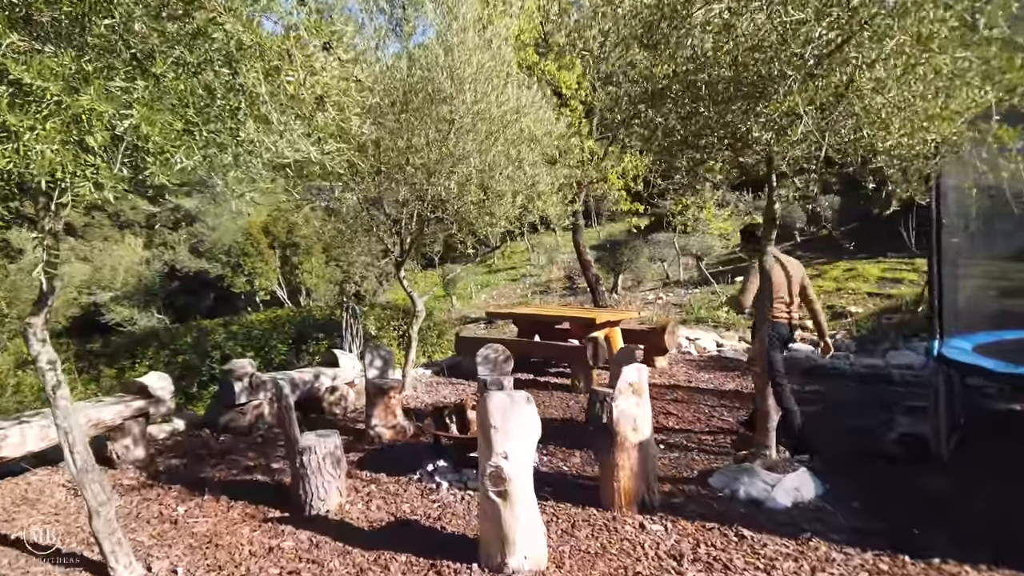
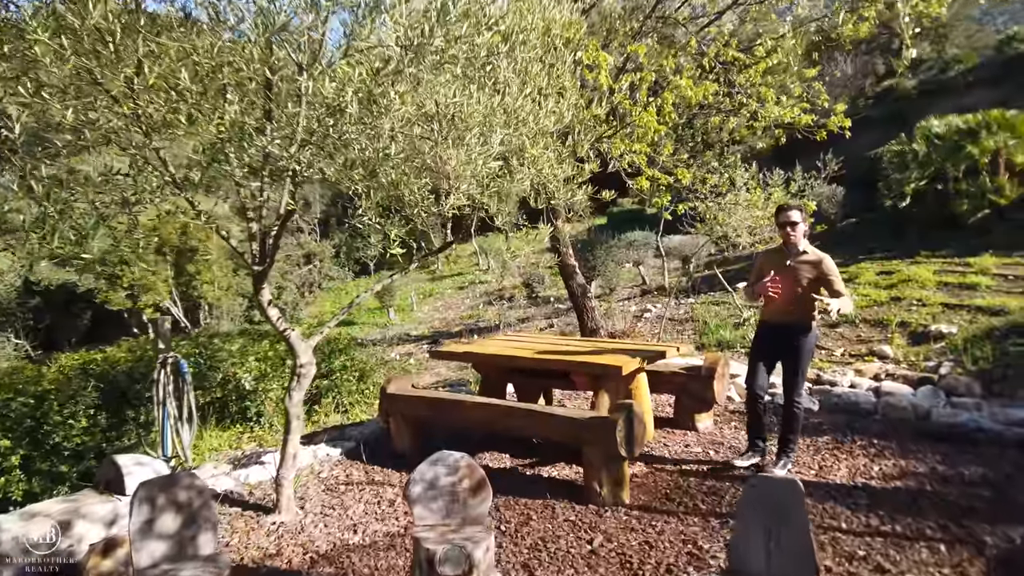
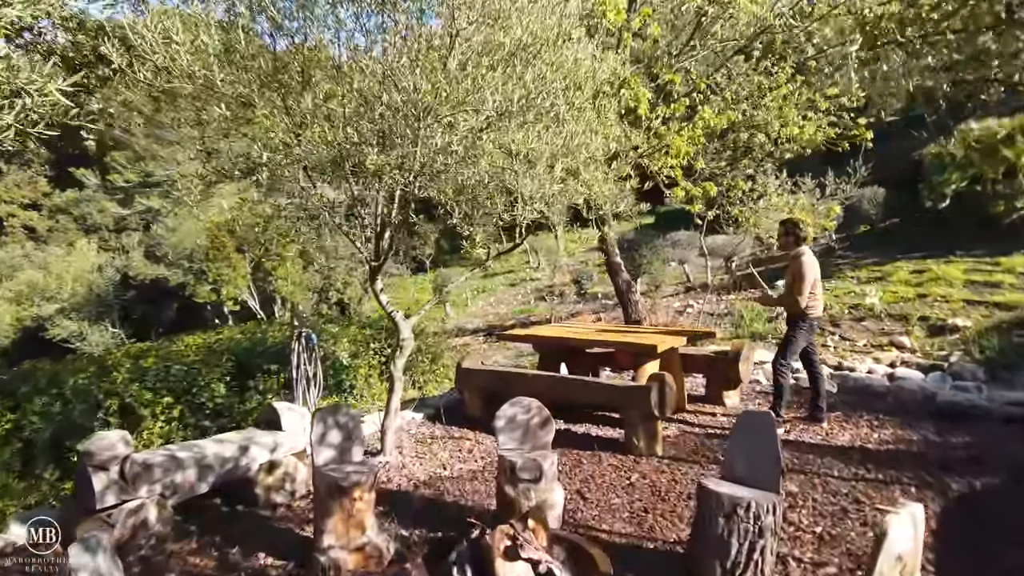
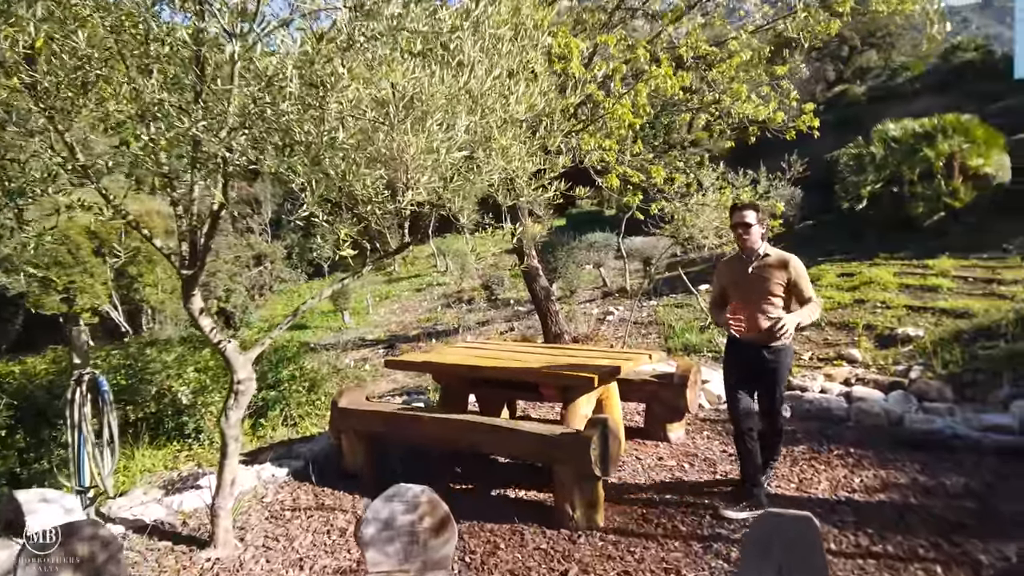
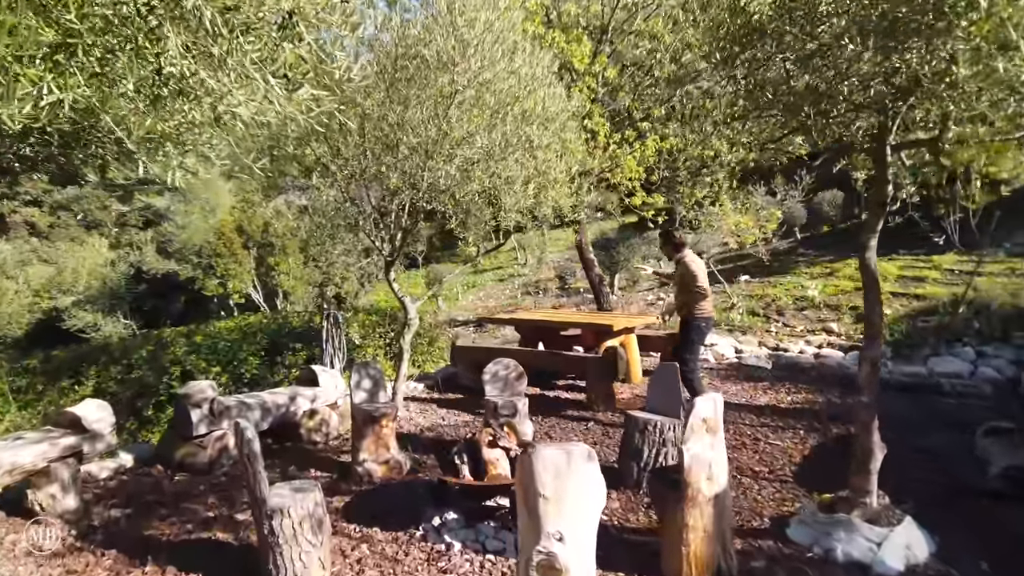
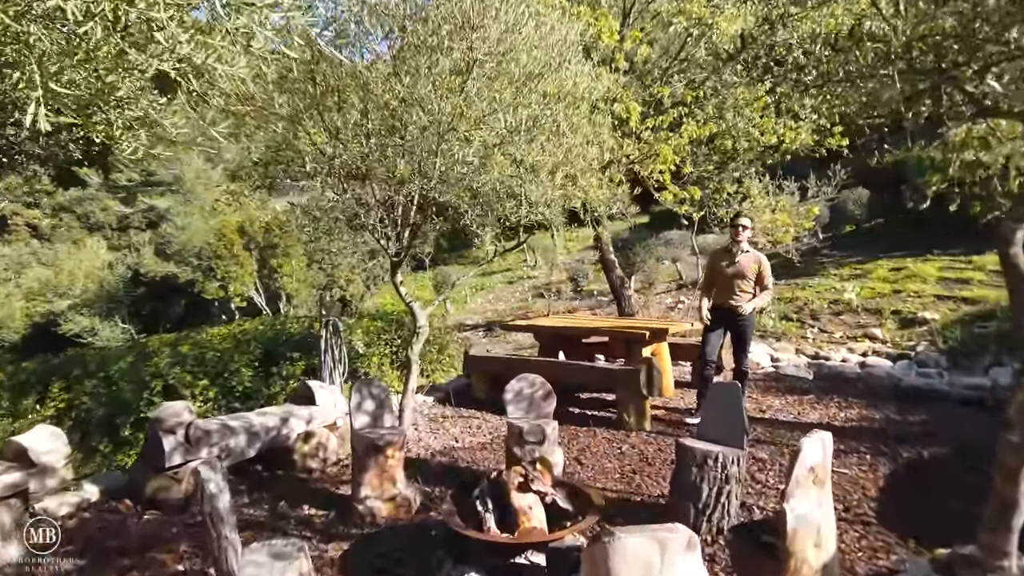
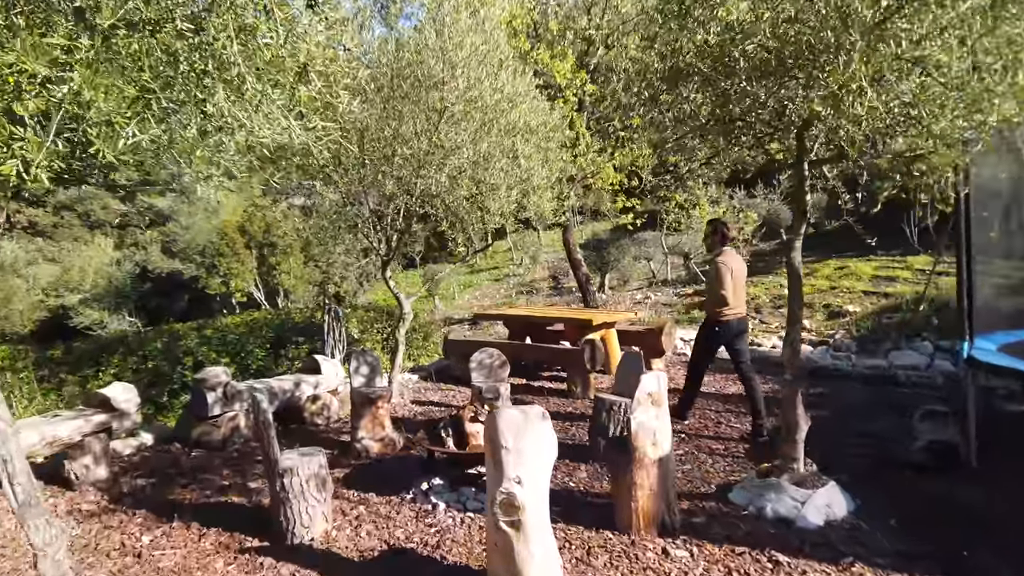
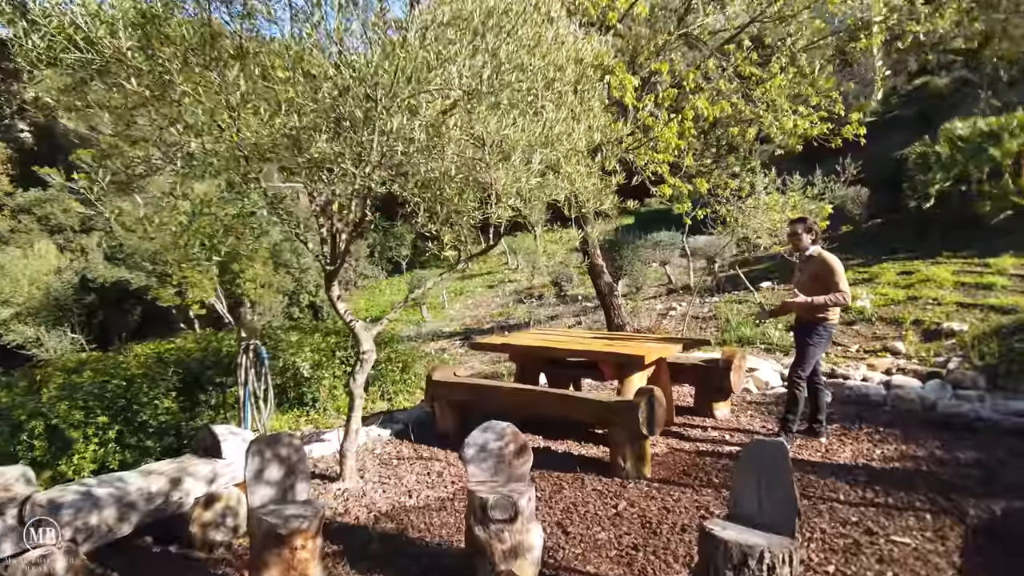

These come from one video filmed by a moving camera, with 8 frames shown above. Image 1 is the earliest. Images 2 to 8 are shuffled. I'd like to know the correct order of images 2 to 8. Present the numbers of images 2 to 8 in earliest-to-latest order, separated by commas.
7, 5, 6, 3, 8, 2, 4
